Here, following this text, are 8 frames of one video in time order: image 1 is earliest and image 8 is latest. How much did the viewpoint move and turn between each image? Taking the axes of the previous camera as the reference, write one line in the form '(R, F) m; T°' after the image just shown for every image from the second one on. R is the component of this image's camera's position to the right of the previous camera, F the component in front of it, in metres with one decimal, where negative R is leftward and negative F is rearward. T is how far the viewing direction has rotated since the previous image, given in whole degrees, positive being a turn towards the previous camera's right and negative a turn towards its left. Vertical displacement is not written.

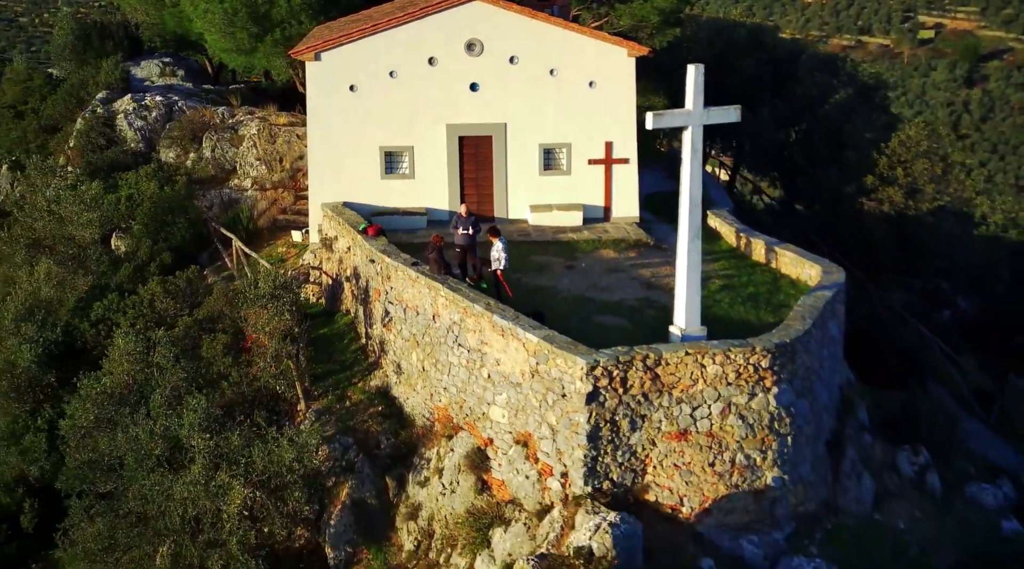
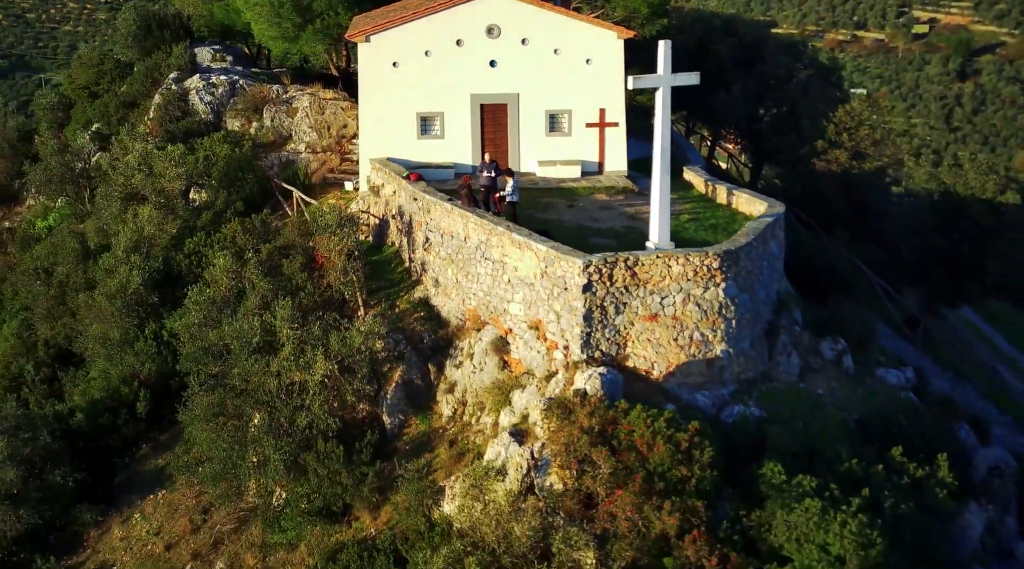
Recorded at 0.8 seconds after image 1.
(-0.1, -2.0) m; 0°
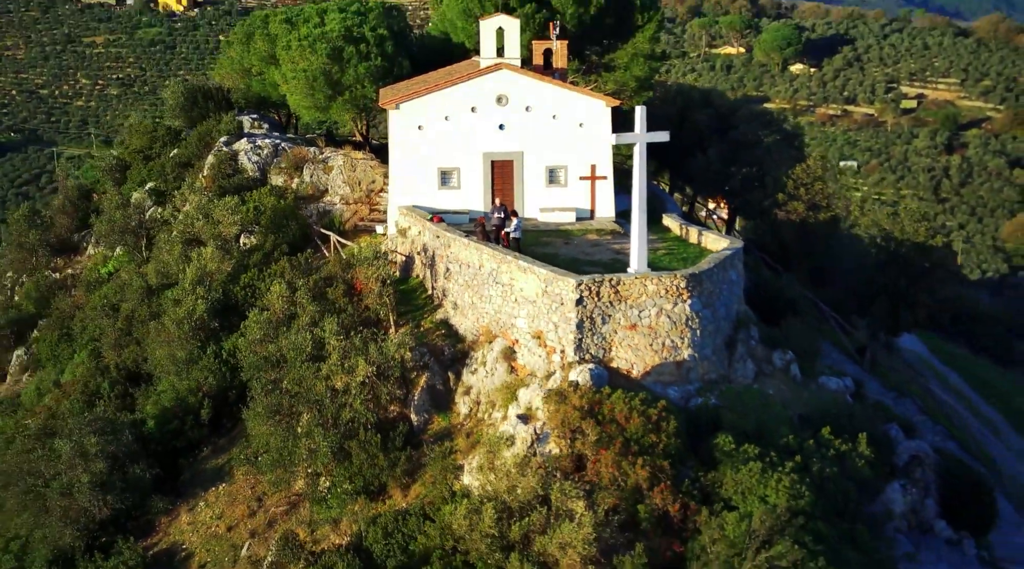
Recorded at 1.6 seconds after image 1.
(-0.1, -1.8) m; 0°
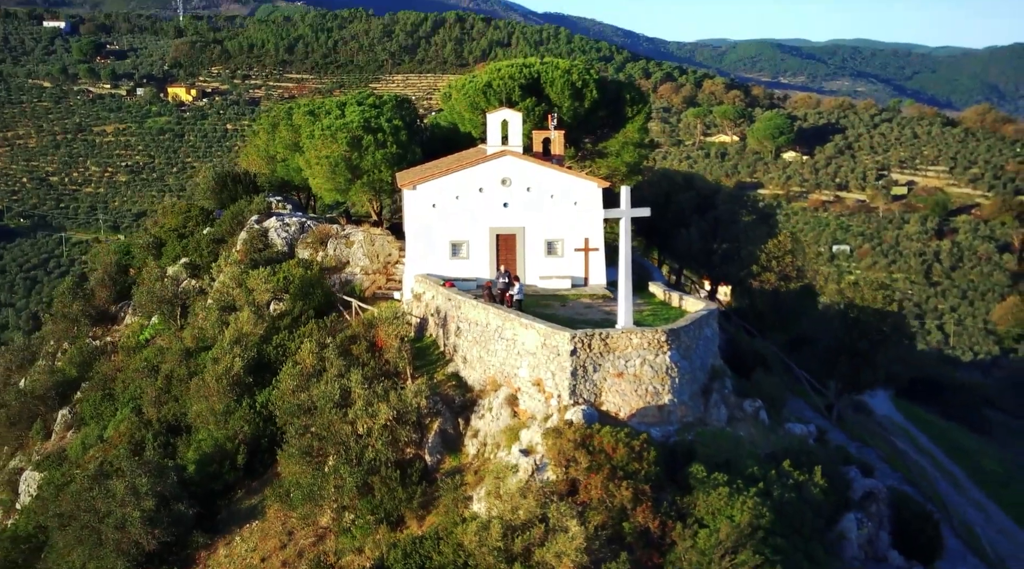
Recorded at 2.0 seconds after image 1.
(0.0, -1.5) m; 0°
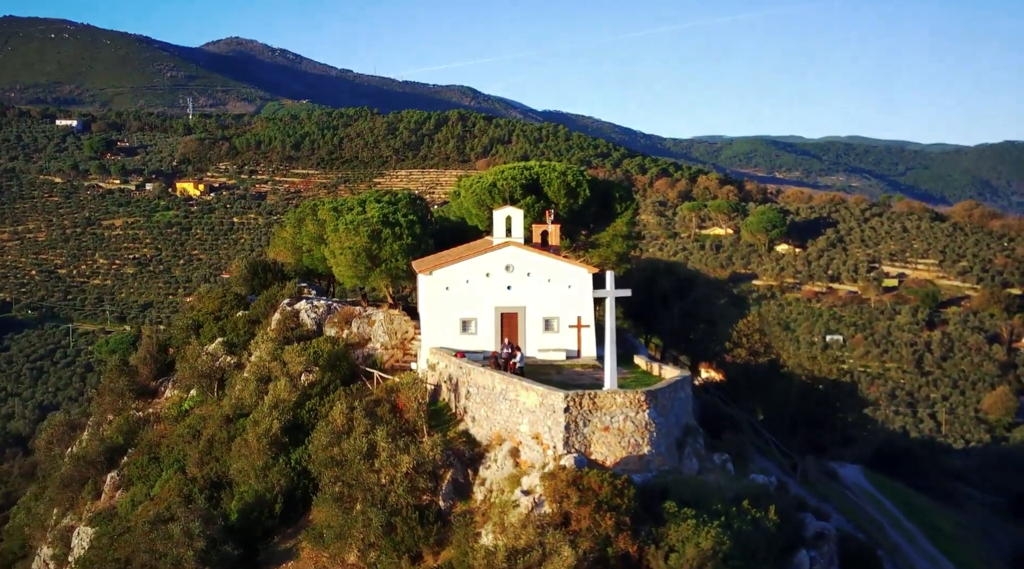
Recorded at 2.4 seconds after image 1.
(0.0, -2.2) m; 0°
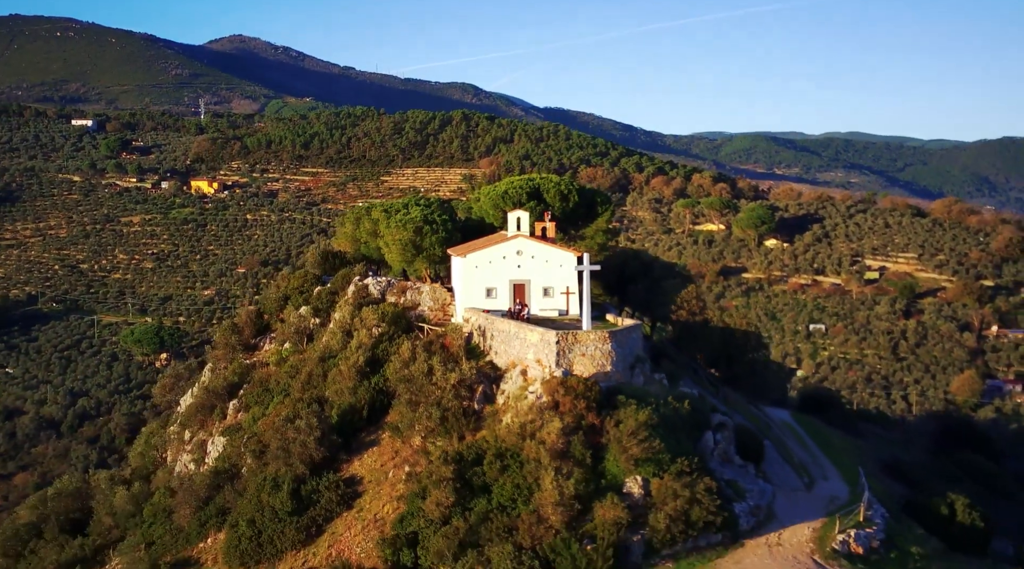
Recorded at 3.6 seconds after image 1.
(-0.2, -7.2) m; 0°
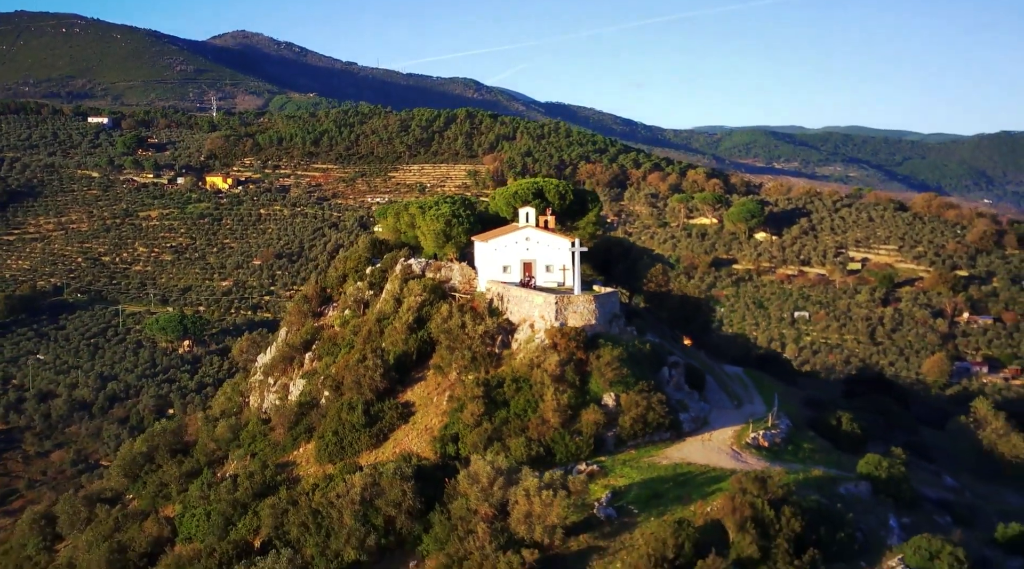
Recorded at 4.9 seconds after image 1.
(-0.3, -7.8) m; 0°
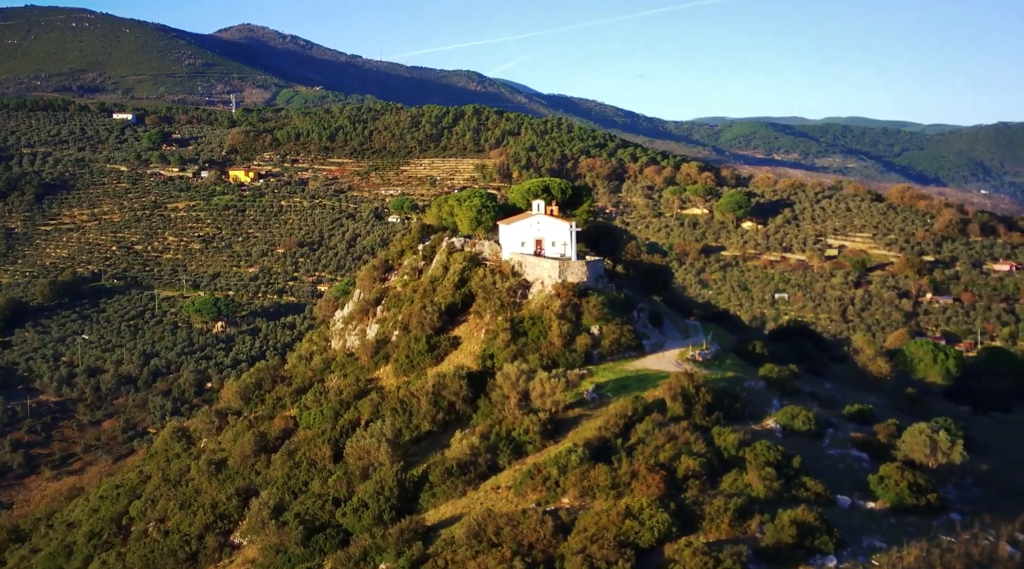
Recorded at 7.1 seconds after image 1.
(-0.6, -12.5) m; 0°
